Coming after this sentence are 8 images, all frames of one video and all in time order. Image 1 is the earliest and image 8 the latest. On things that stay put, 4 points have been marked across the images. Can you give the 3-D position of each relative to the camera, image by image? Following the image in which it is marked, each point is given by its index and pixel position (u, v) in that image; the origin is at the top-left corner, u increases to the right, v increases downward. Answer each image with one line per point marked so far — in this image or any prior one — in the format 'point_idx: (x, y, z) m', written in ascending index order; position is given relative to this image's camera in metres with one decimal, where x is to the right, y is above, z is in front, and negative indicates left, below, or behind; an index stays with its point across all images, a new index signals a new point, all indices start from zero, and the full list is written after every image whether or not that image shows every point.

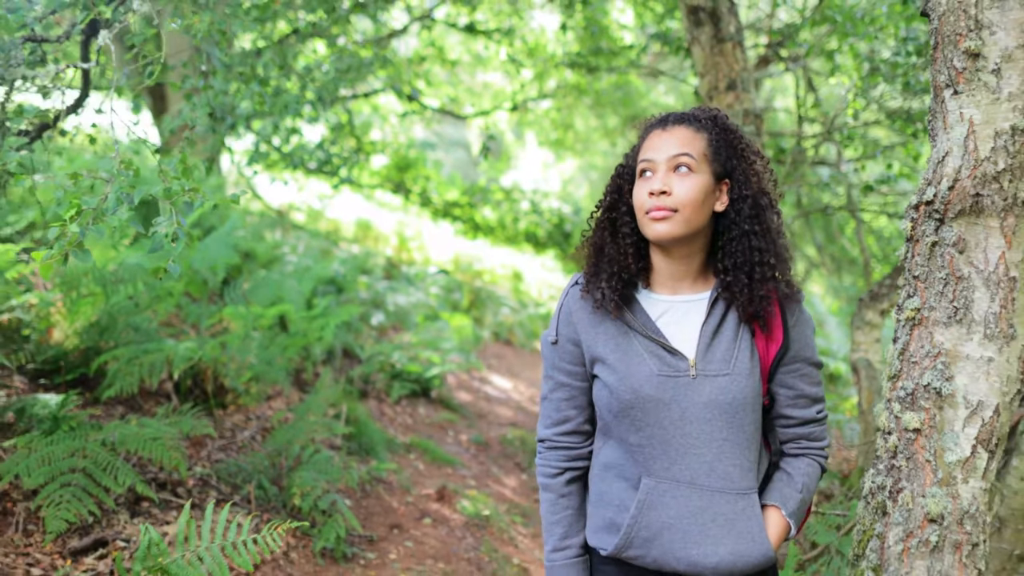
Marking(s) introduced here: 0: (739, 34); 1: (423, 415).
0: (+1.6, +1.8, +6.2) m
1: (-0.8, -1.1, +7.3) m
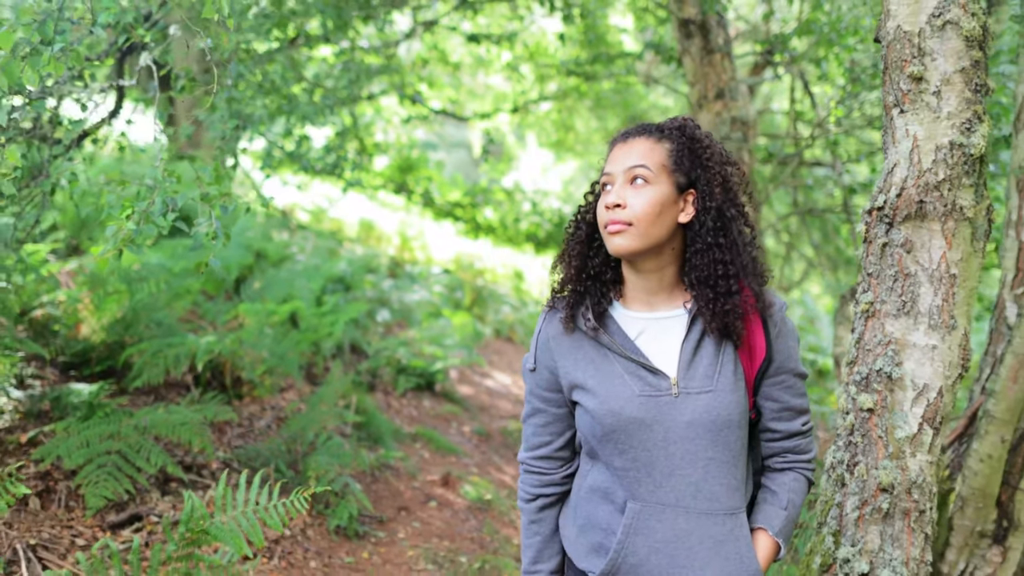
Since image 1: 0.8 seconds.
0: (+1.6, +1.9, +6.5) m
1: (-0.8, -1.1, +7.7) m
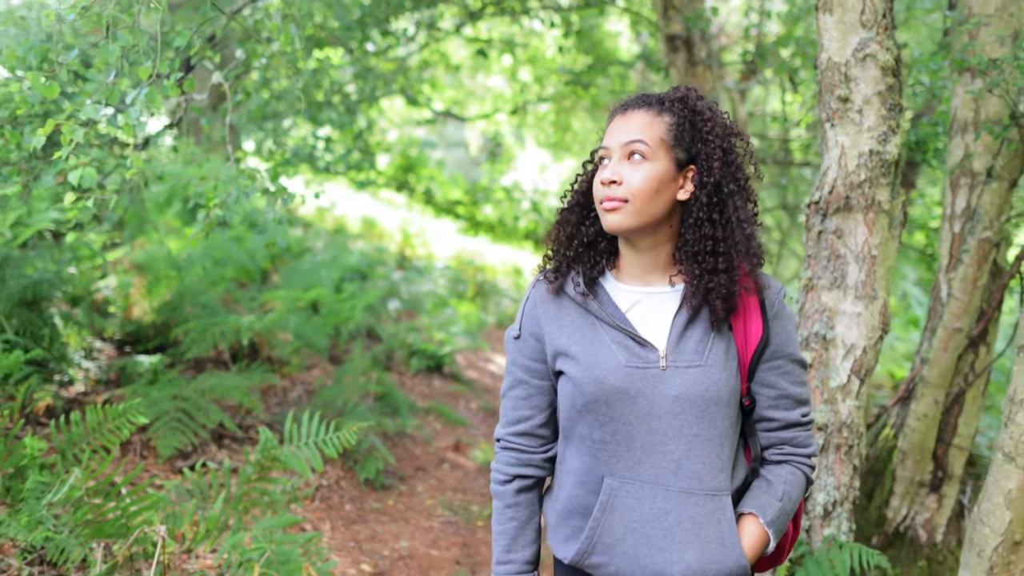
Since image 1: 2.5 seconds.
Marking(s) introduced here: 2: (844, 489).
0: (+1.7, +2.0, +7.2) m
1: (-0.7, -1.0, +8.4) m
2: (+1.4, -0.9, +3.6) m
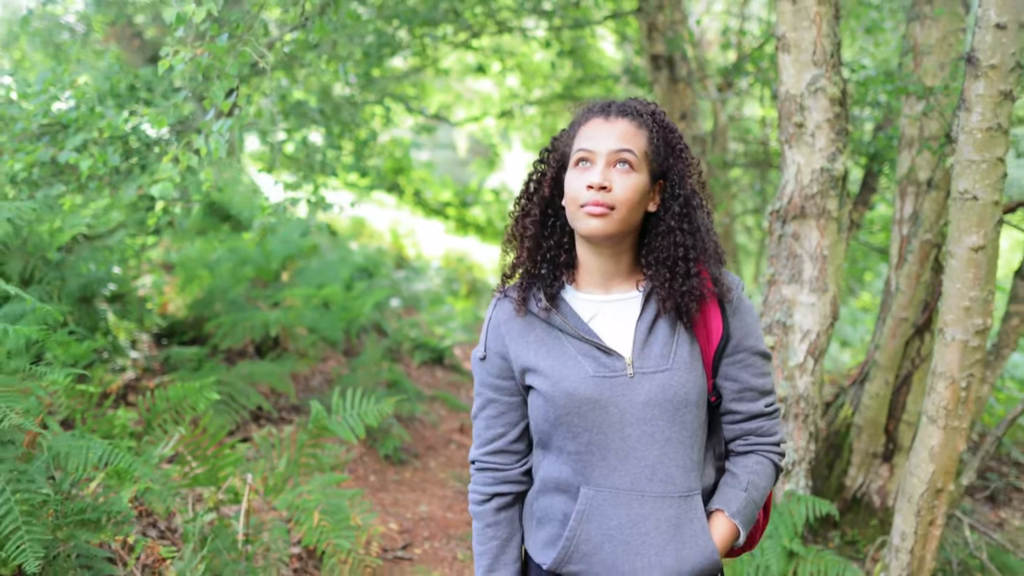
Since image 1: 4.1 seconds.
0: (+1.7, +2.0, +7.9) m
1: (-0.8, -0.9, +9.0) m
2: (+1.5, -0.8, +4.3) m
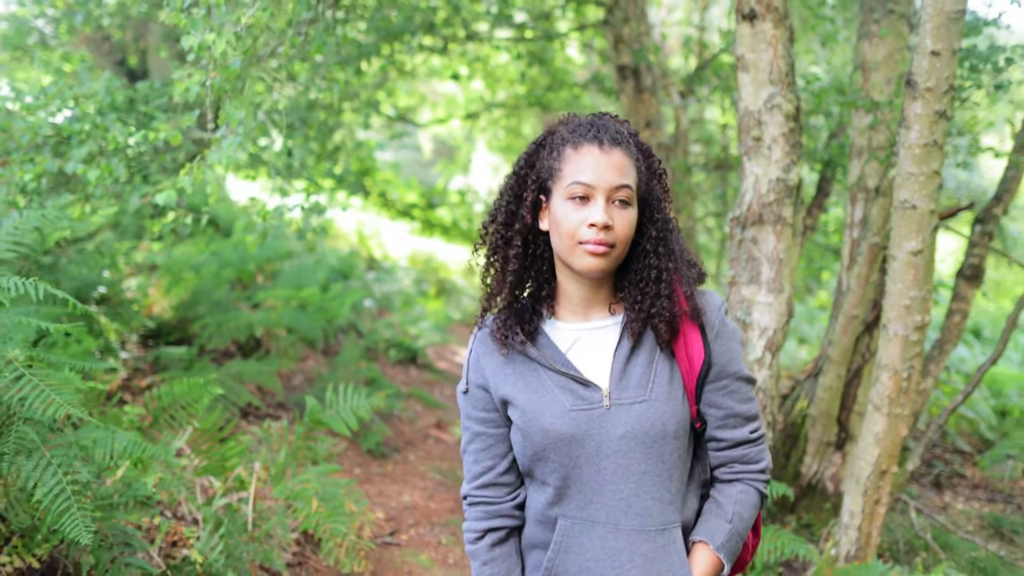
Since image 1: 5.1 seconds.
0: (+1.4, +2.0, +8.3) m
1: (-1.1, -0.9, +9.3) m
2: (+1.4, -0.8, +4.7) m
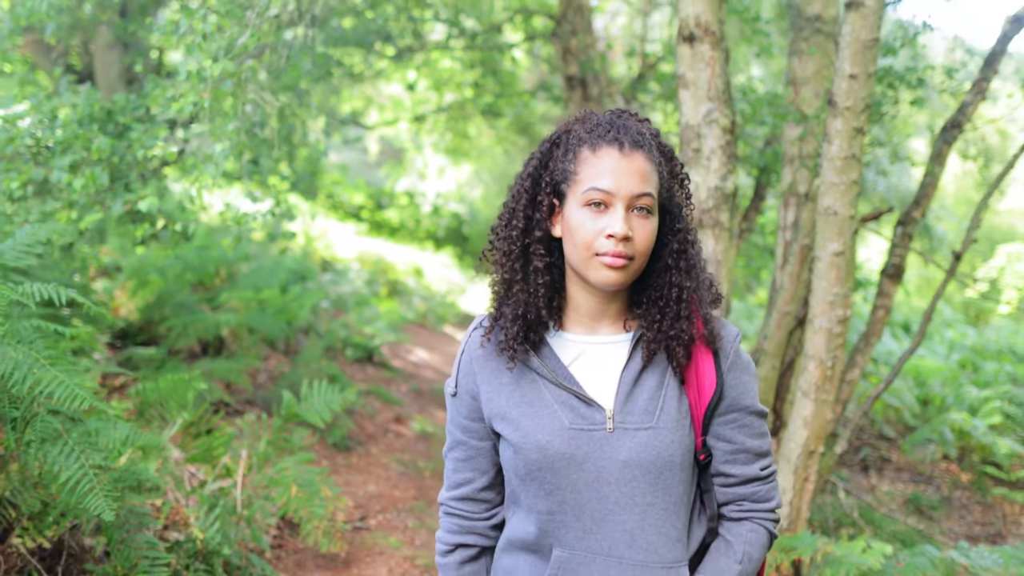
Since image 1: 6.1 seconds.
0: (+0.9, +2.0, +8.7) m
1: (-1.6, -1.0, +9.5) m
2: (+1.1, -0.8, +5.1) m
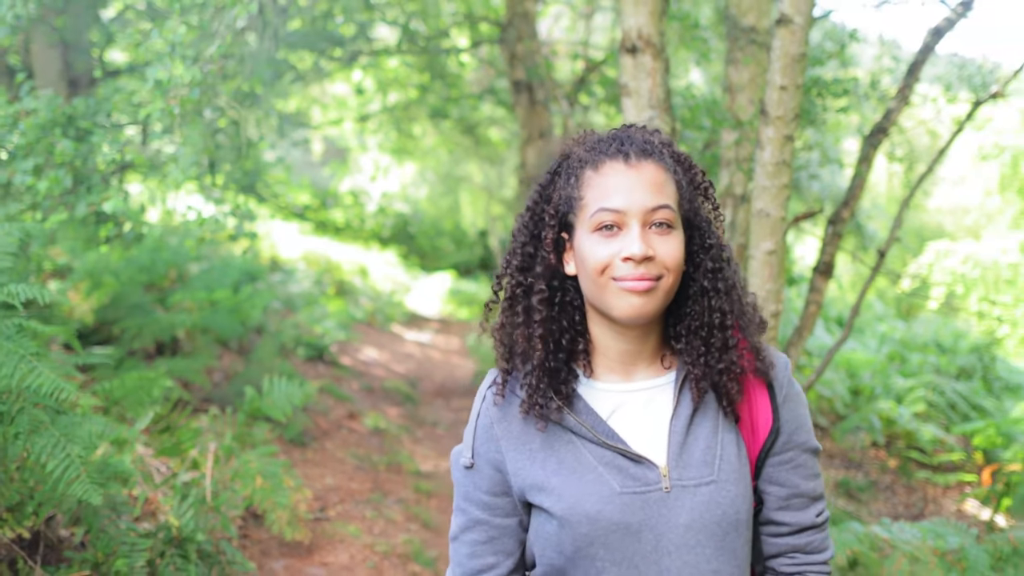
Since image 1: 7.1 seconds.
0: (+0.4, +2.0, +9.0) m
1: (-2.1, -0.9, +9.6) m
2: (+0.9, -0.8, +5.4) m
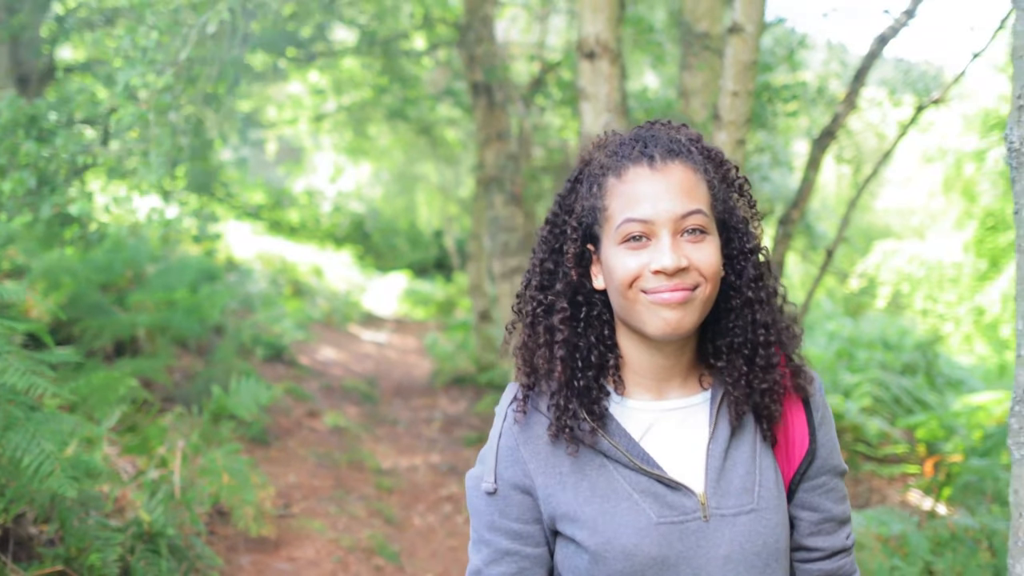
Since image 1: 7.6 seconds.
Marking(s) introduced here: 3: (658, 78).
0: (-0.1, +2.0, +9.1) m
1: (-2.6, -0.9, +9.6) m
2: (+0.6, -0.8, +5.6) m
3: (+1.6, +2.3, +9.4) m
